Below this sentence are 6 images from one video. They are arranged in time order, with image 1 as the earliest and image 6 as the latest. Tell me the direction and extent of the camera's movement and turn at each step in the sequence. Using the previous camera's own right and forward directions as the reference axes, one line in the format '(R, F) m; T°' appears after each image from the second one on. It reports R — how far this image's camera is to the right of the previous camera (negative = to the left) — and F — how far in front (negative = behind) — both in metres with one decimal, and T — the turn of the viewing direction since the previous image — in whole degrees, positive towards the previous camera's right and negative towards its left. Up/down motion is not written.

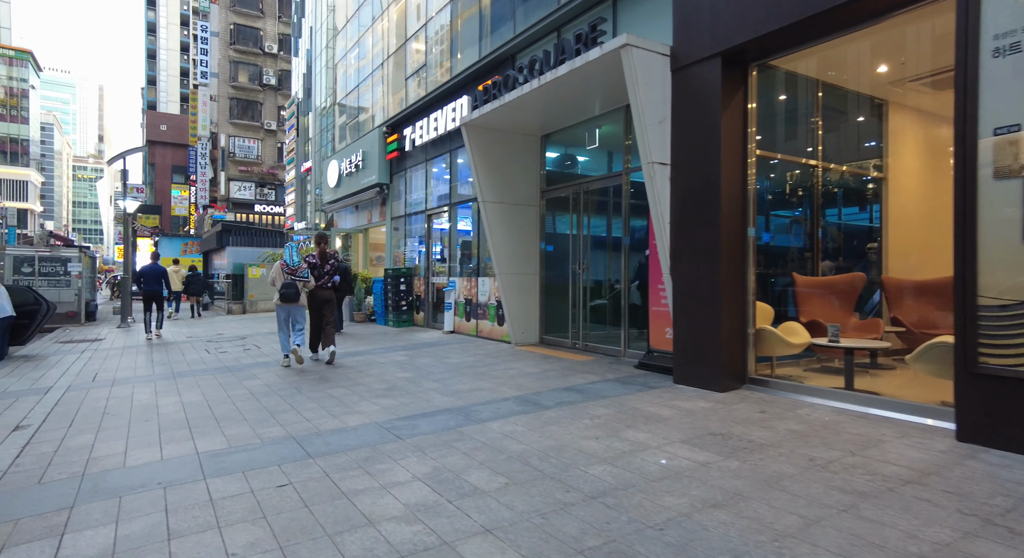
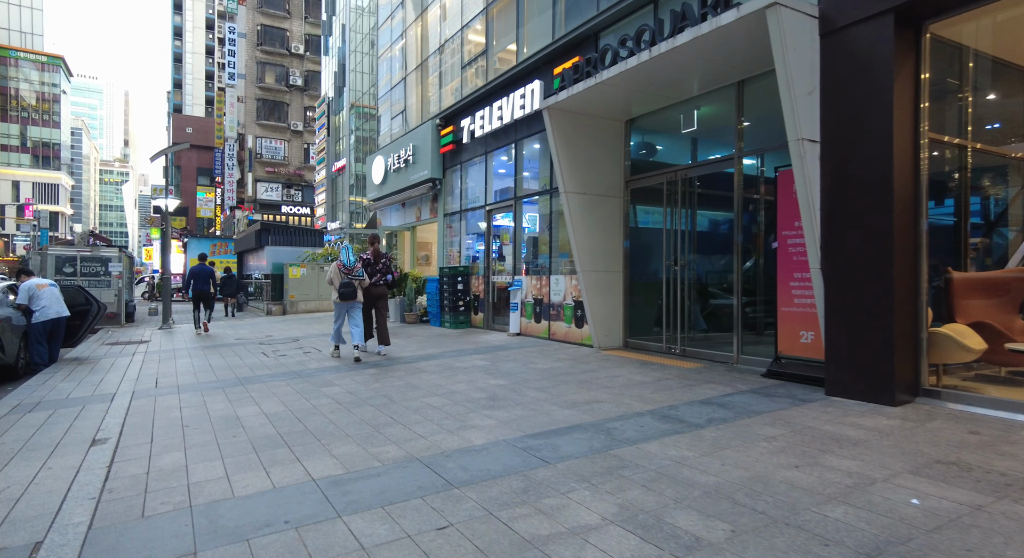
(-1.1, +0.7) m; -2°
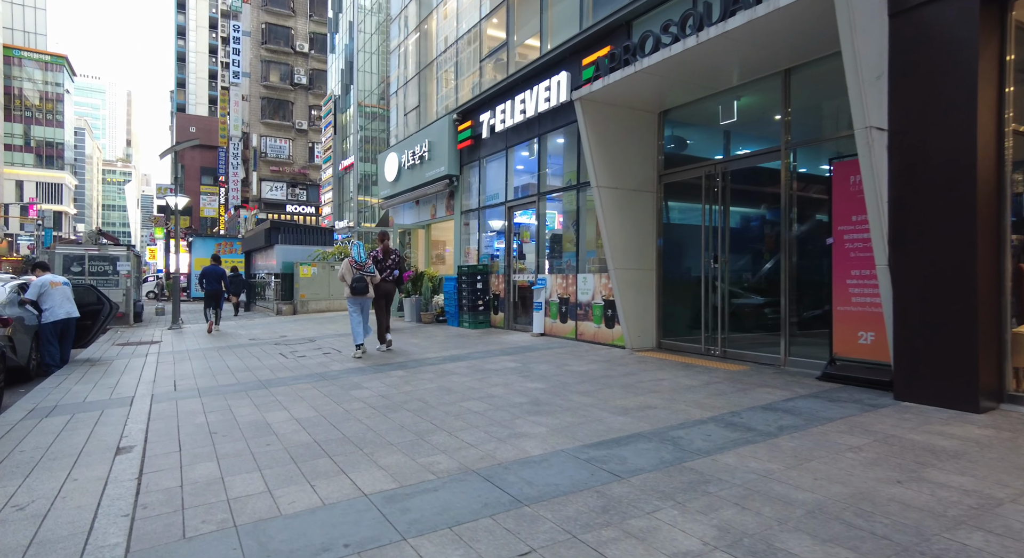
(-0.4, +0.3) m; 0°
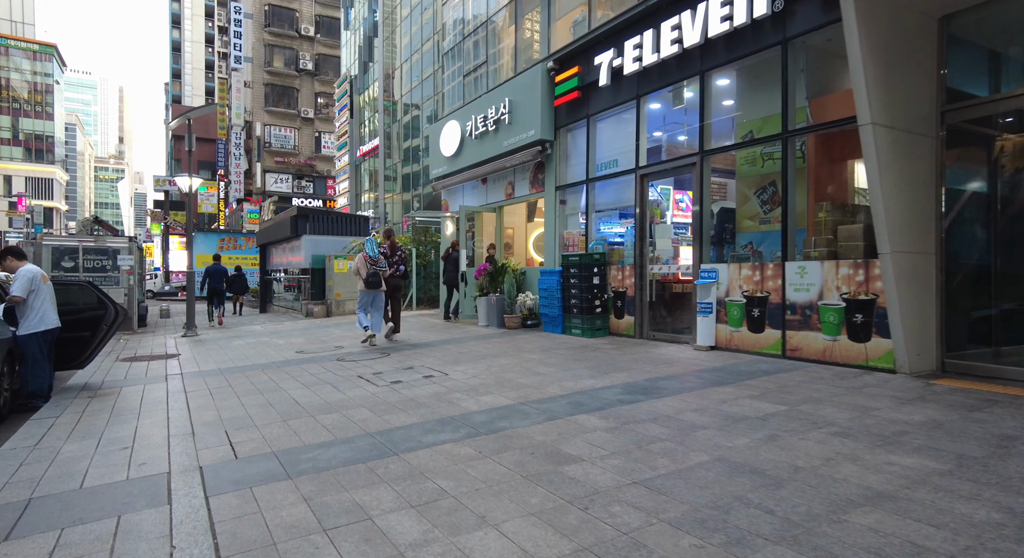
(-2.3, +3.0) m; 0°
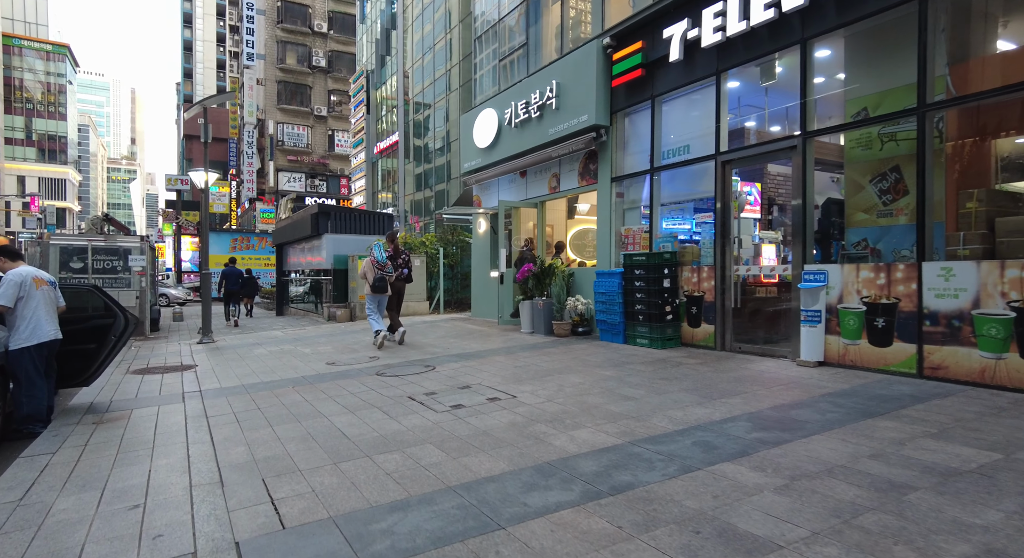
(-0.8, +1.2) m; -1°
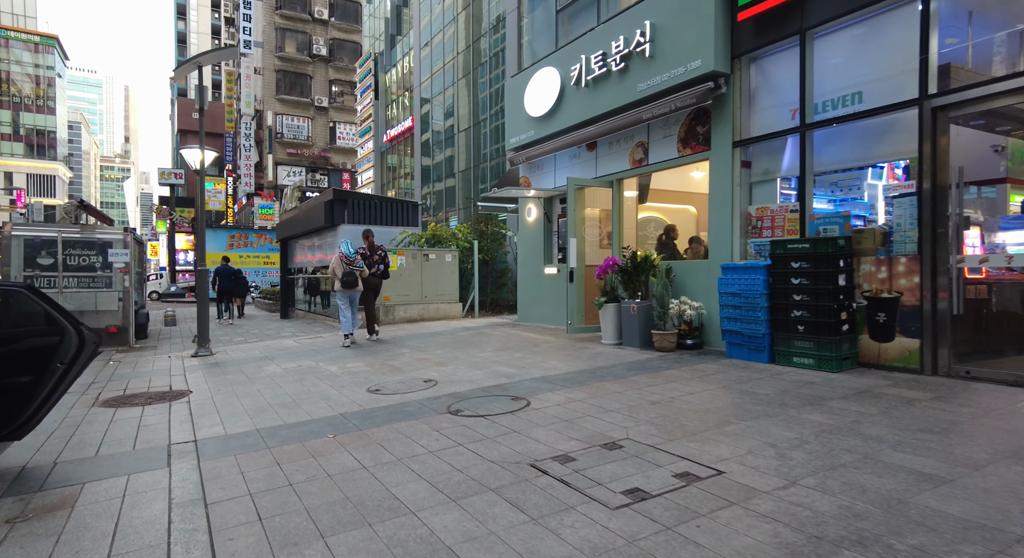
(-1.3, +2.5) m; 0°
